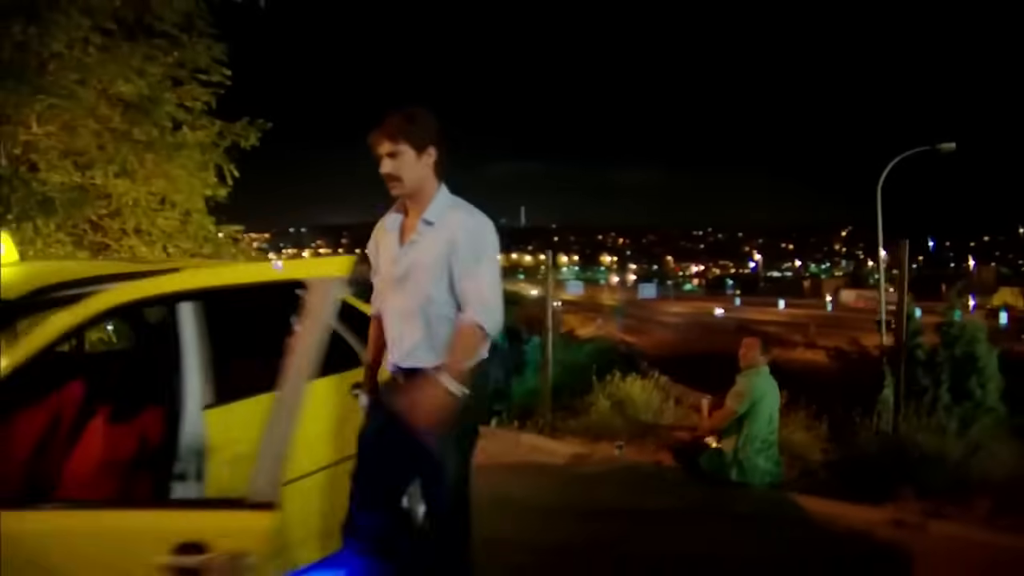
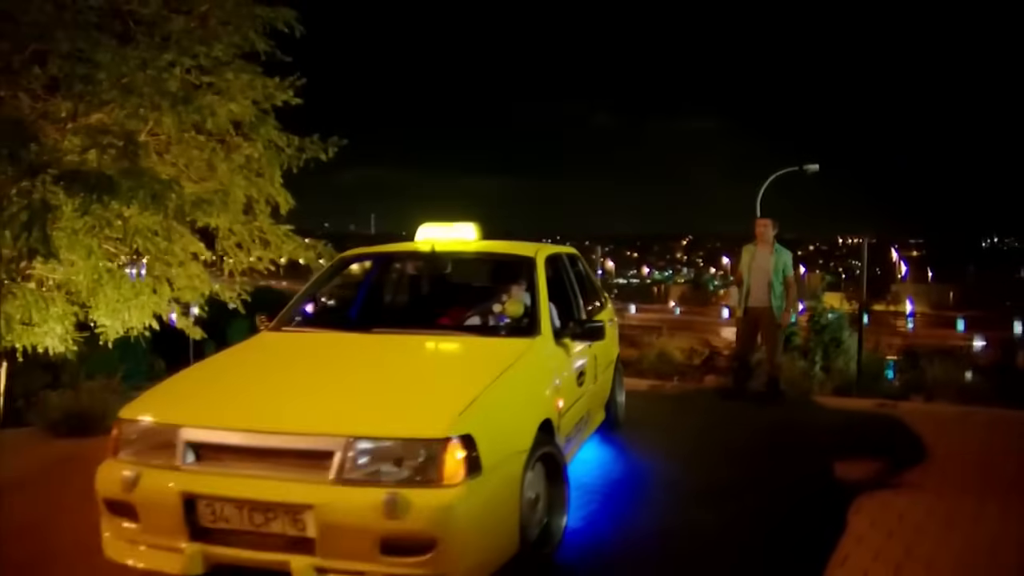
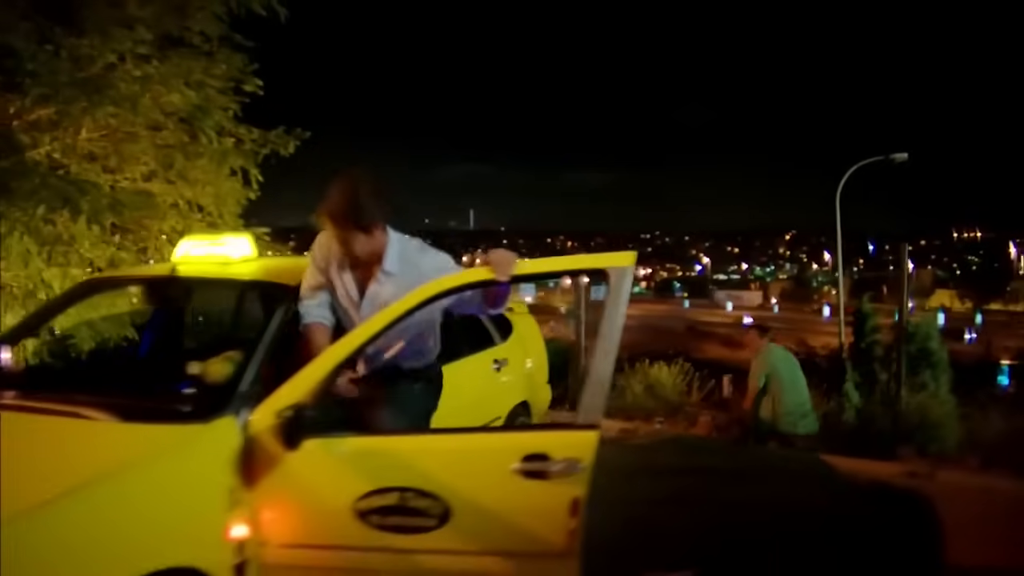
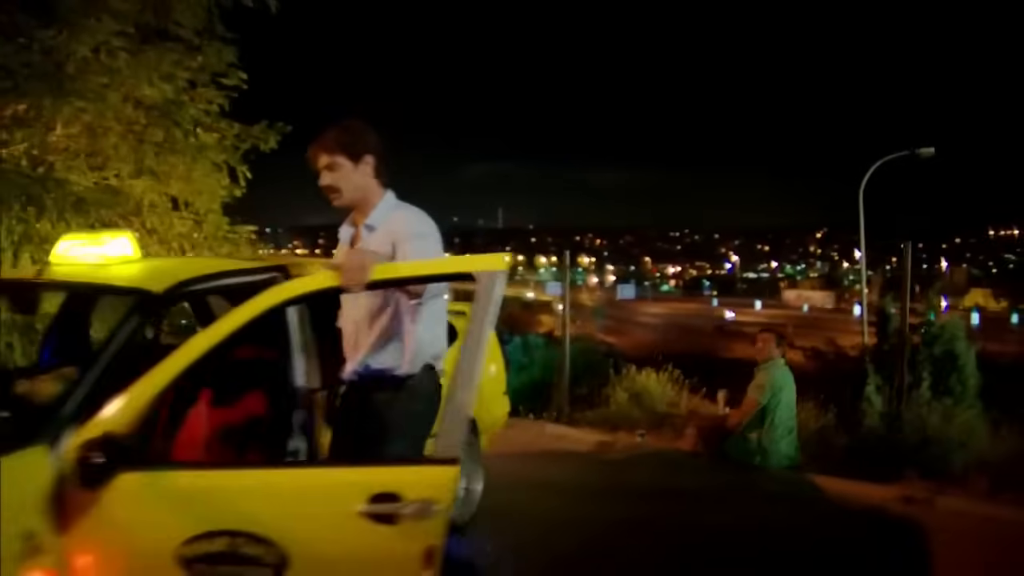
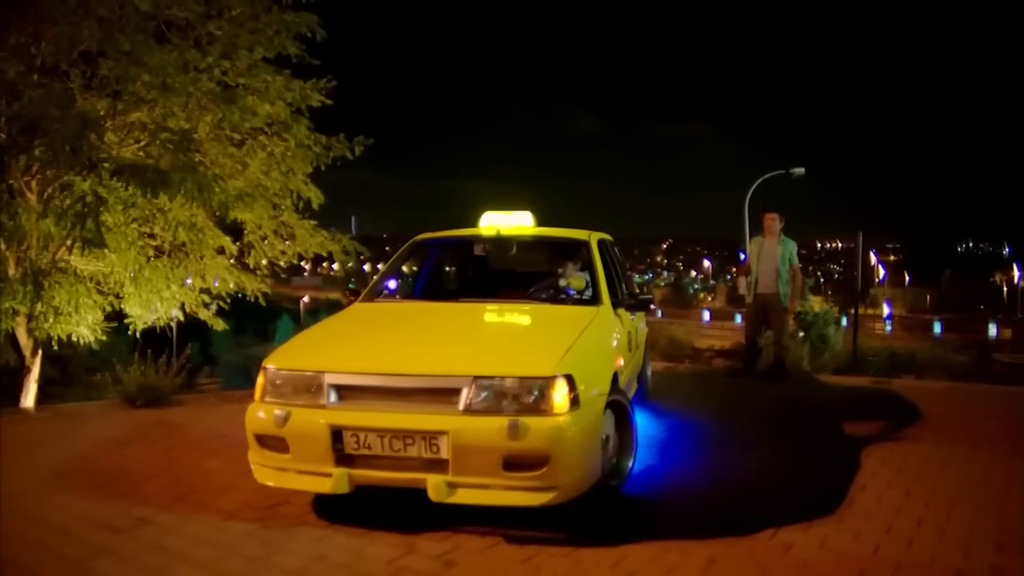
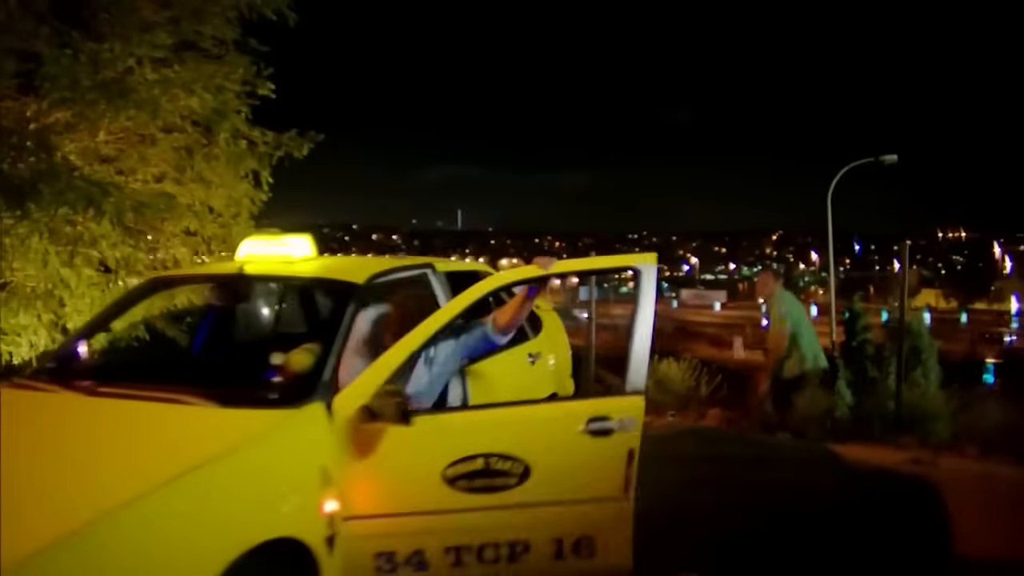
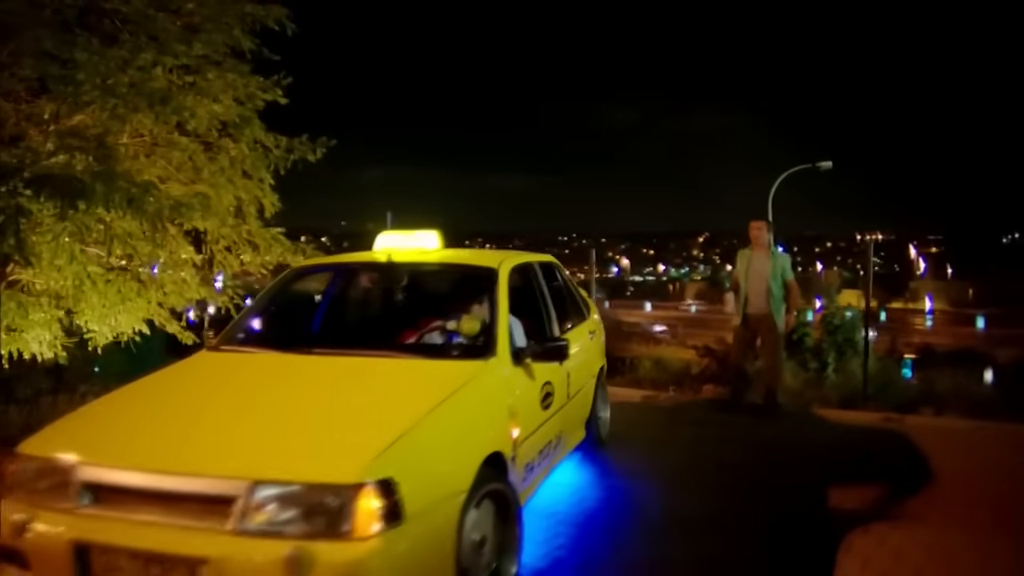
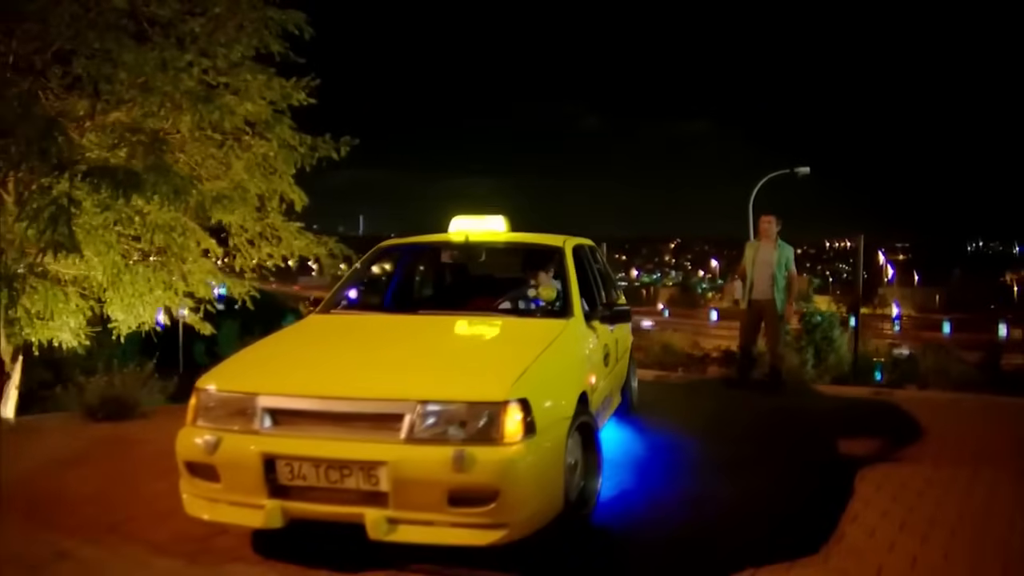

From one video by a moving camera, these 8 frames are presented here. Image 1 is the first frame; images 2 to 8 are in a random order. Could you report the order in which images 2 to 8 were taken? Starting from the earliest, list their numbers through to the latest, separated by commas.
4, 3, 6, 7, 2, 8, 5
